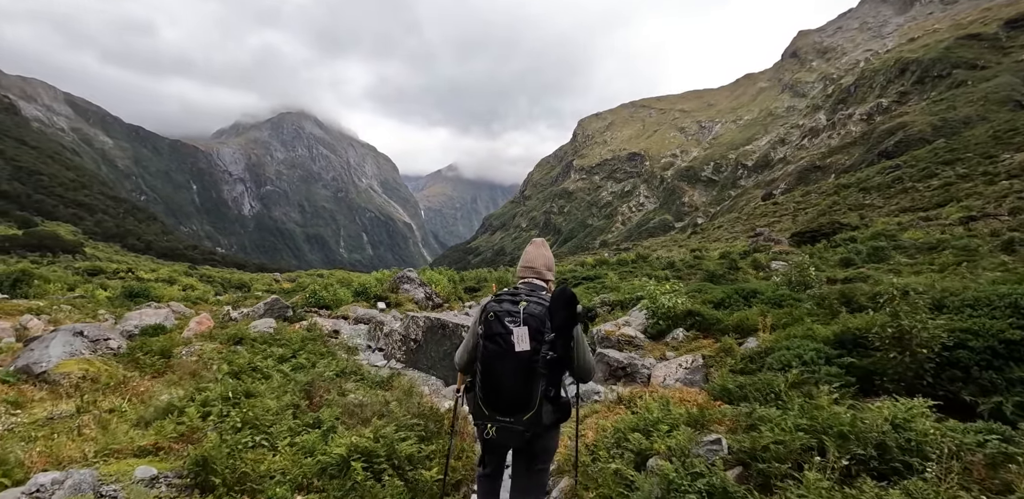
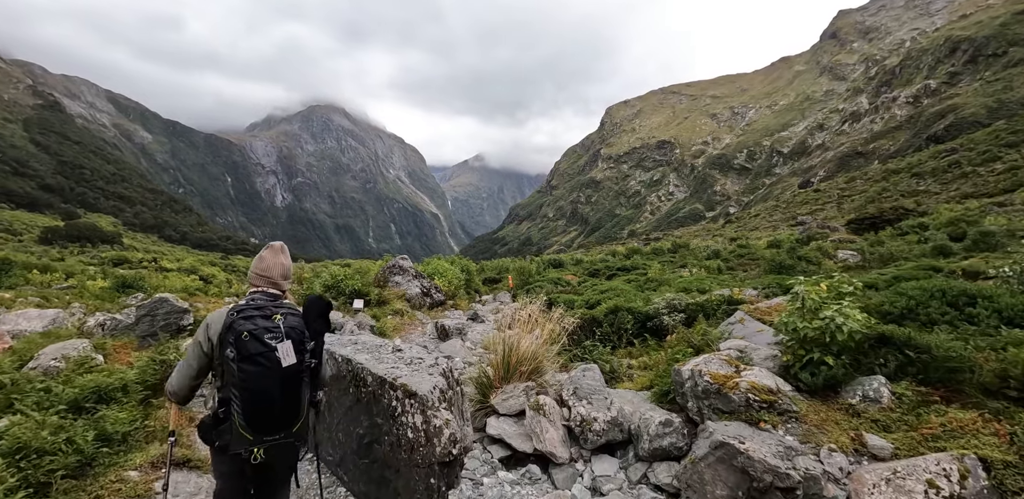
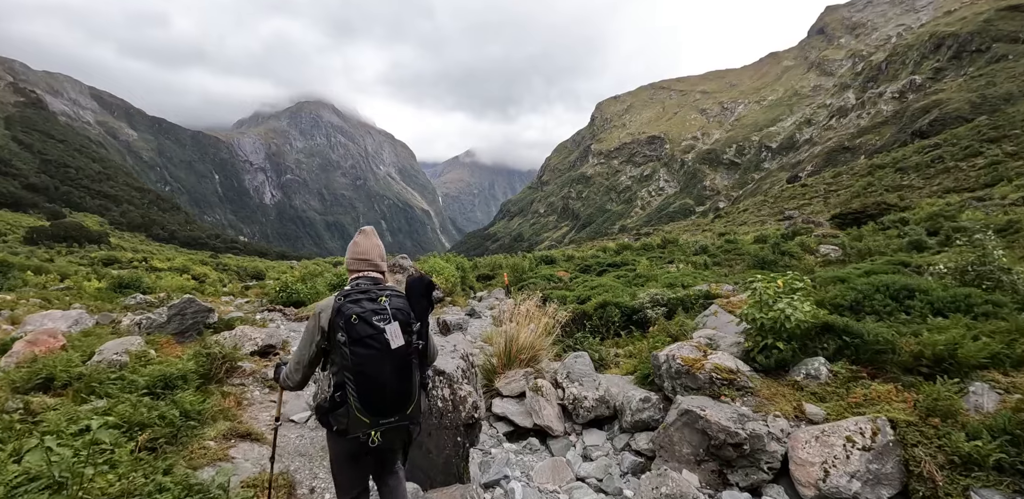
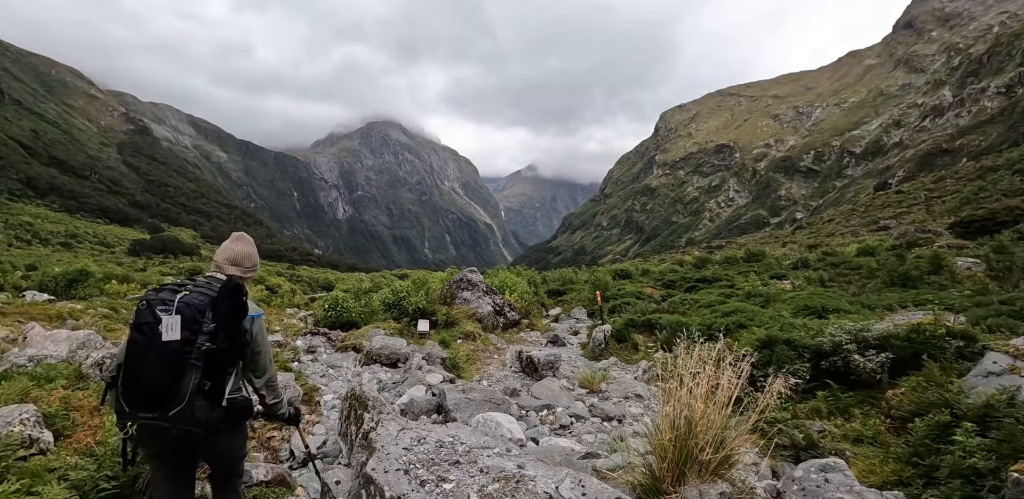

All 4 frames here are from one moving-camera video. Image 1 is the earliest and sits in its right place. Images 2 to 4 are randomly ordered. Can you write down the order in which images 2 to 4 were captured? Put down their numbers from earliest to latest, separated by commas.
3, 2, 4
